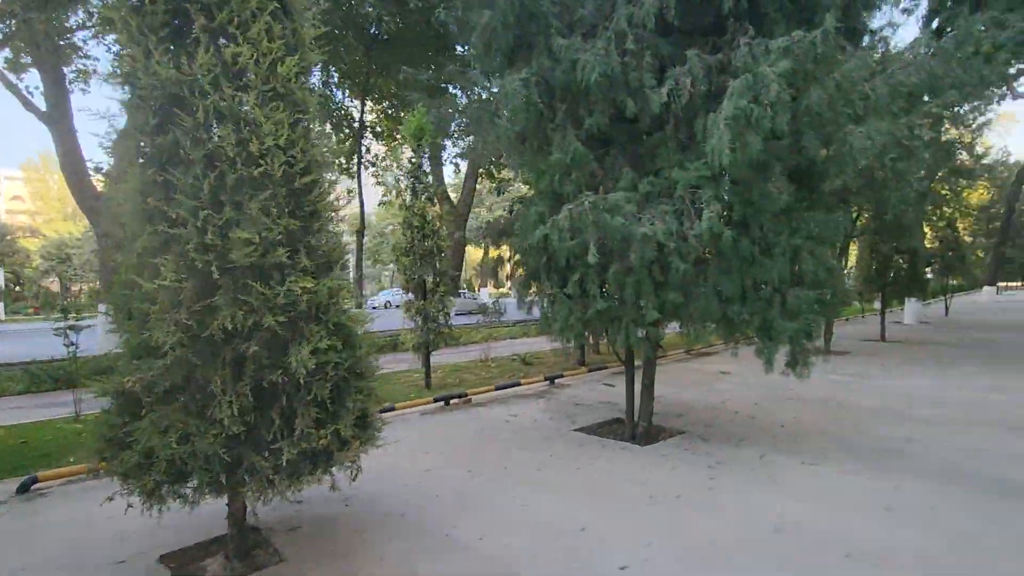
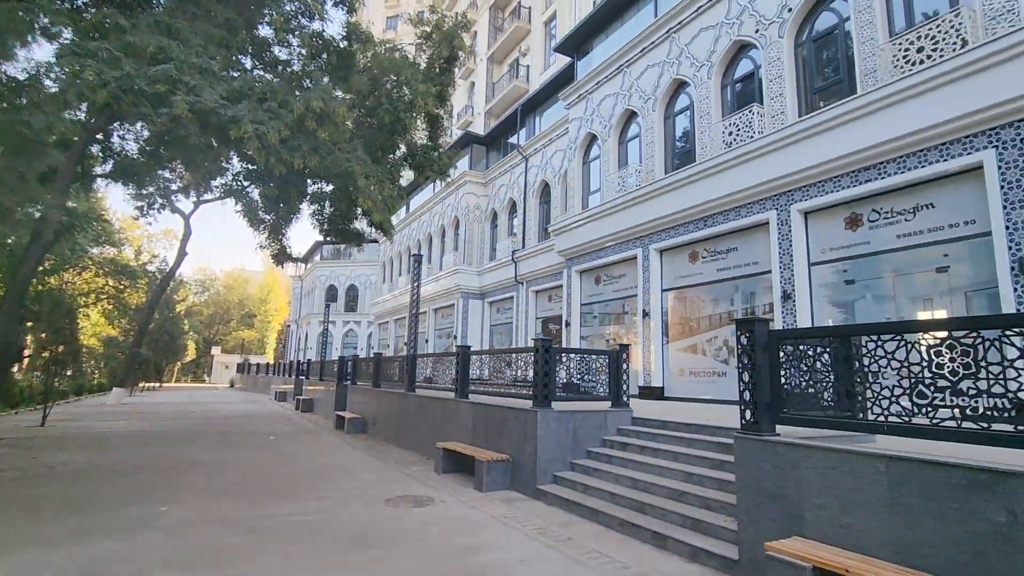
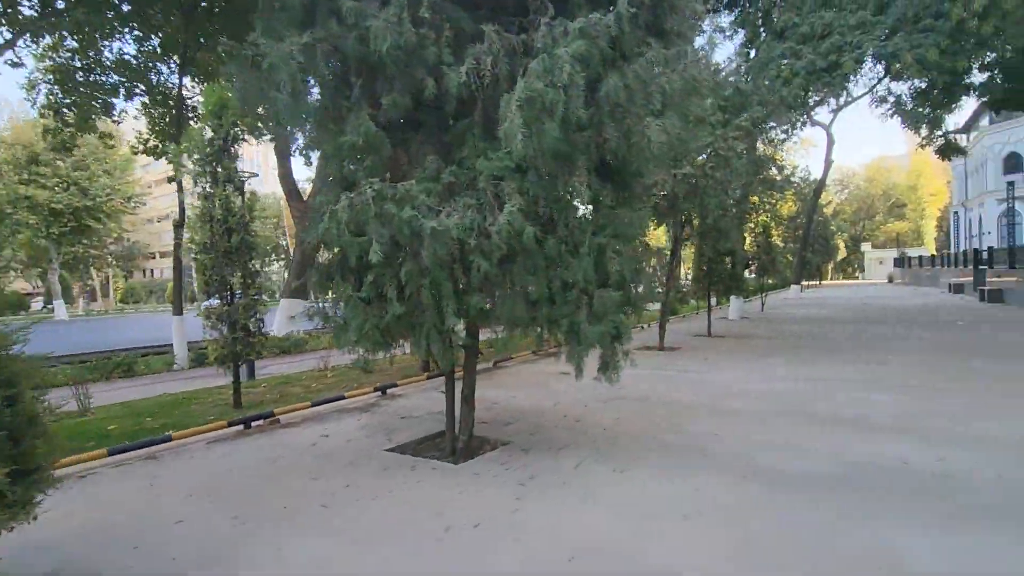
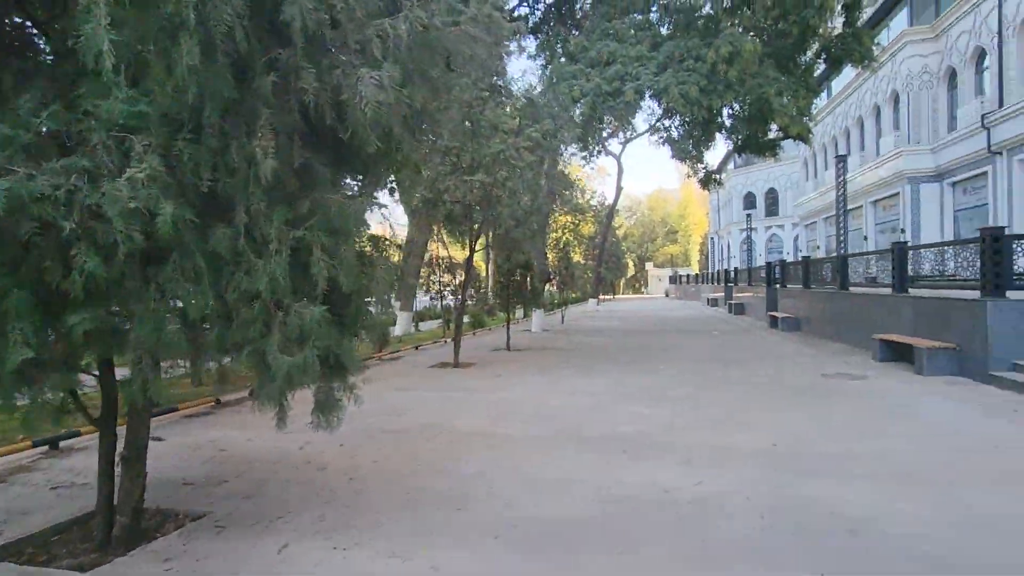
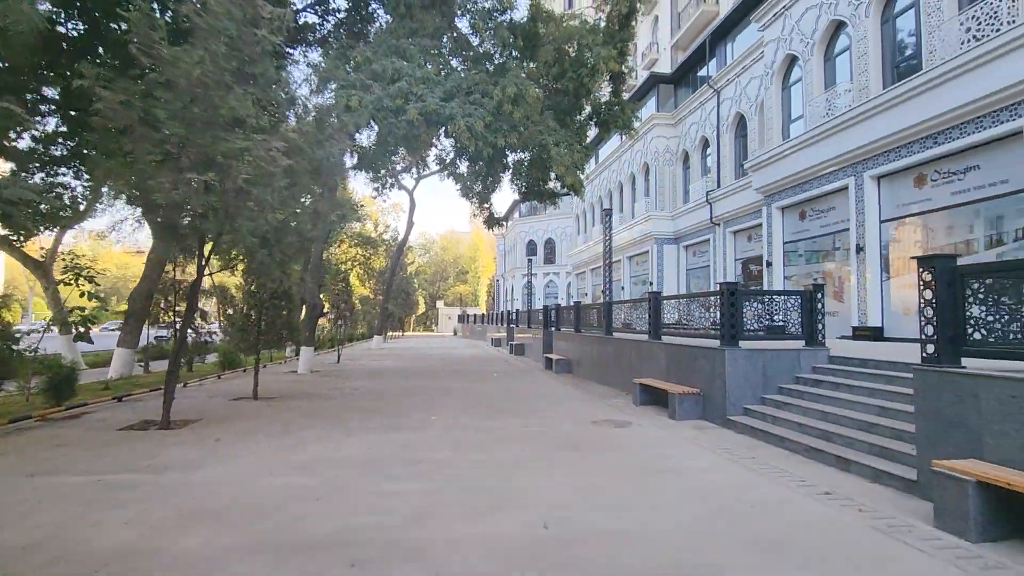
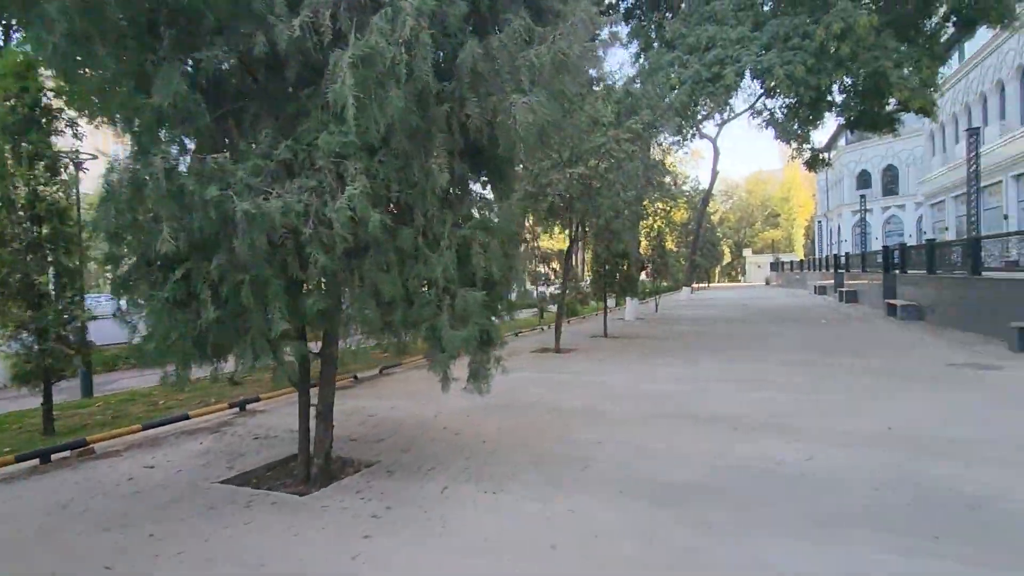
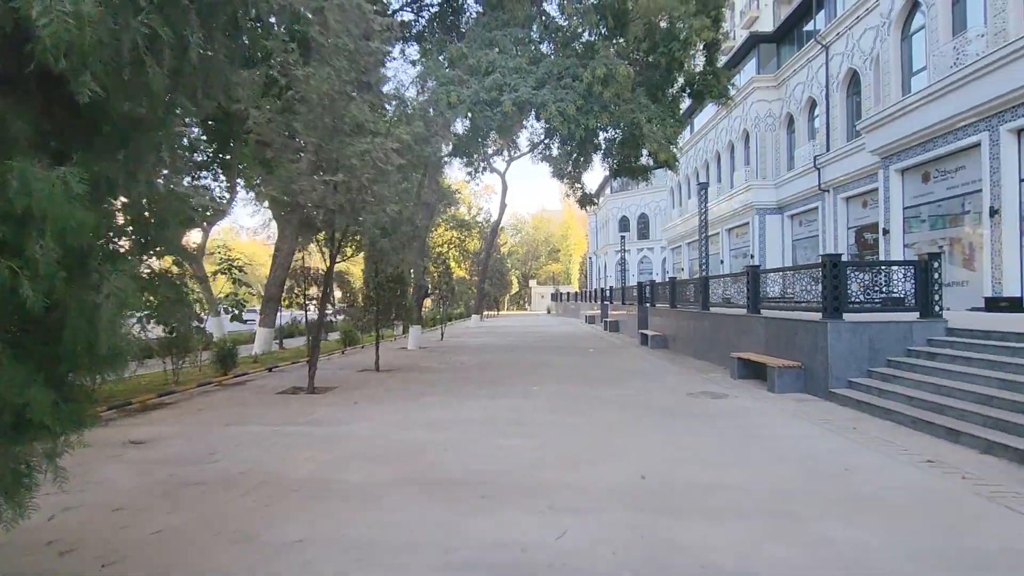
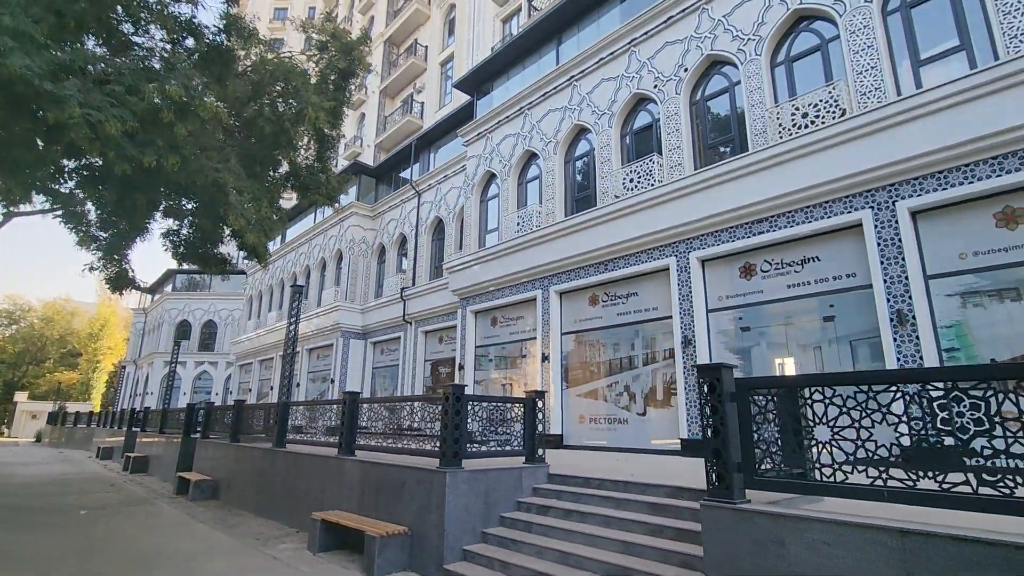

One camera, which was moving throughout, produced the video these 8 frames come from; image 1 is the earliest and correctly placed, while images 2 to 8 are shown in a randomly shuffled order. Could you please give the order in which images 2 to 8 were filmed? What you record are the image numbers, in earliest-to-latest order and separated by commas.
3, 6, 4, 7, 5, 2, 8
